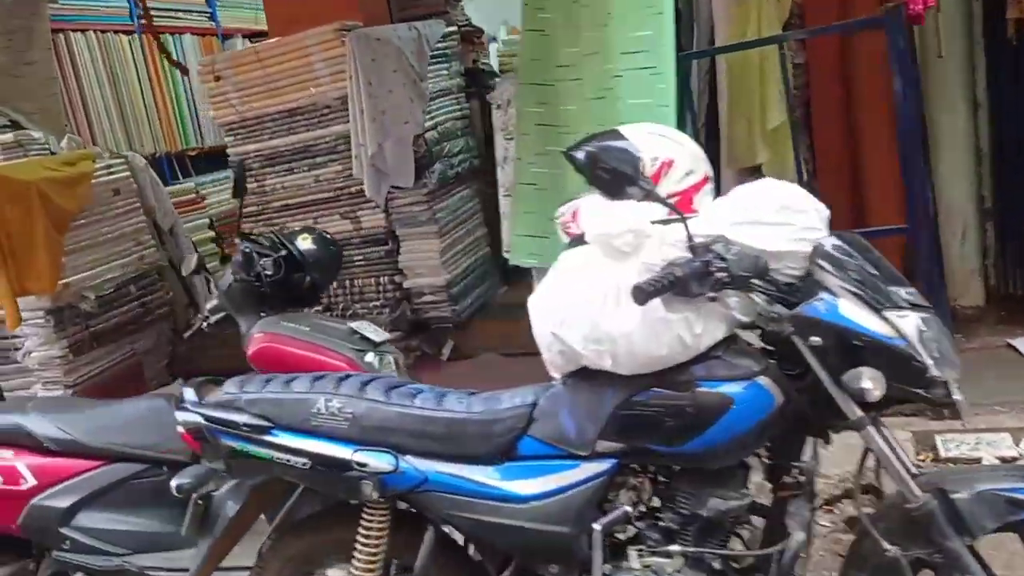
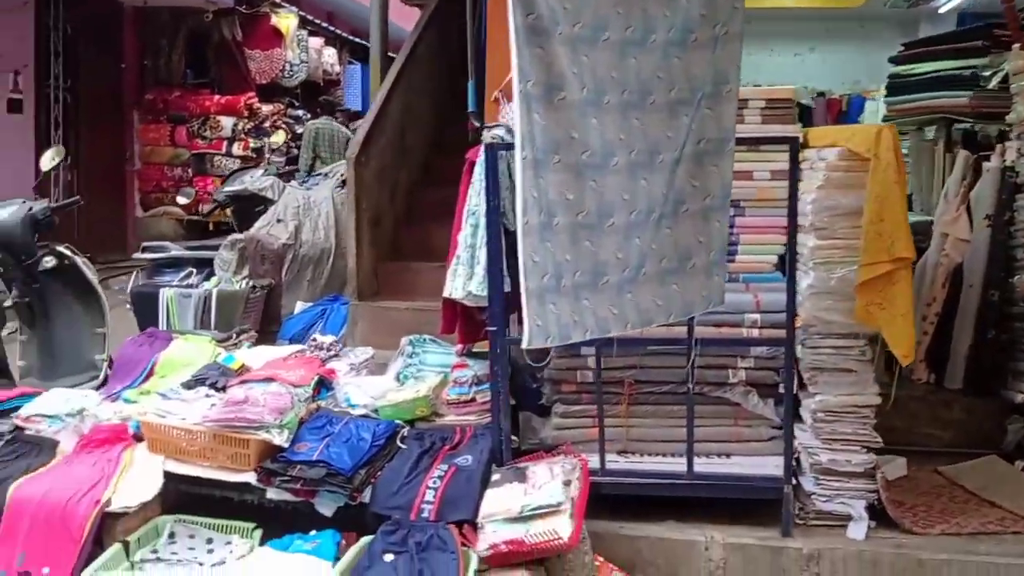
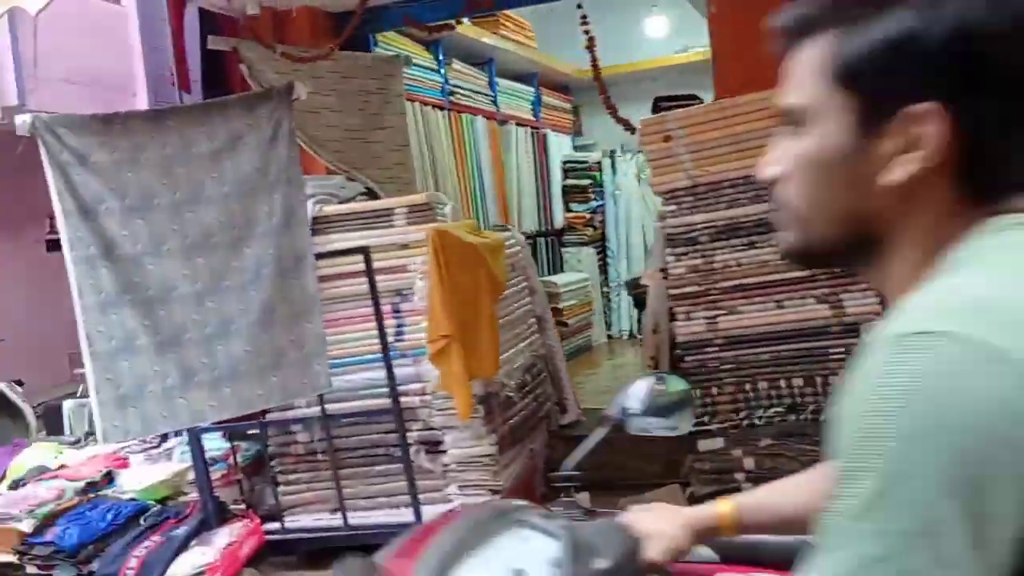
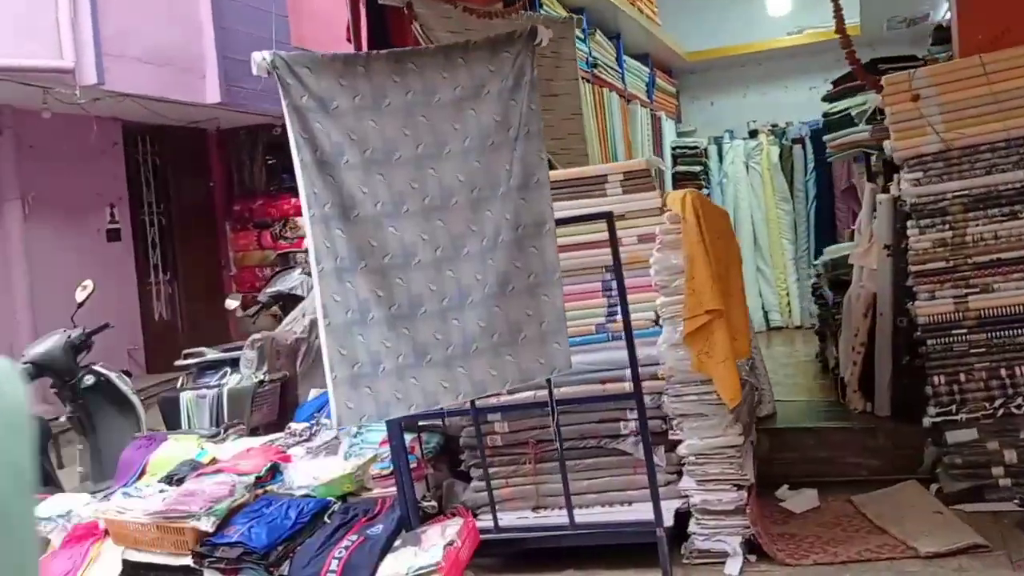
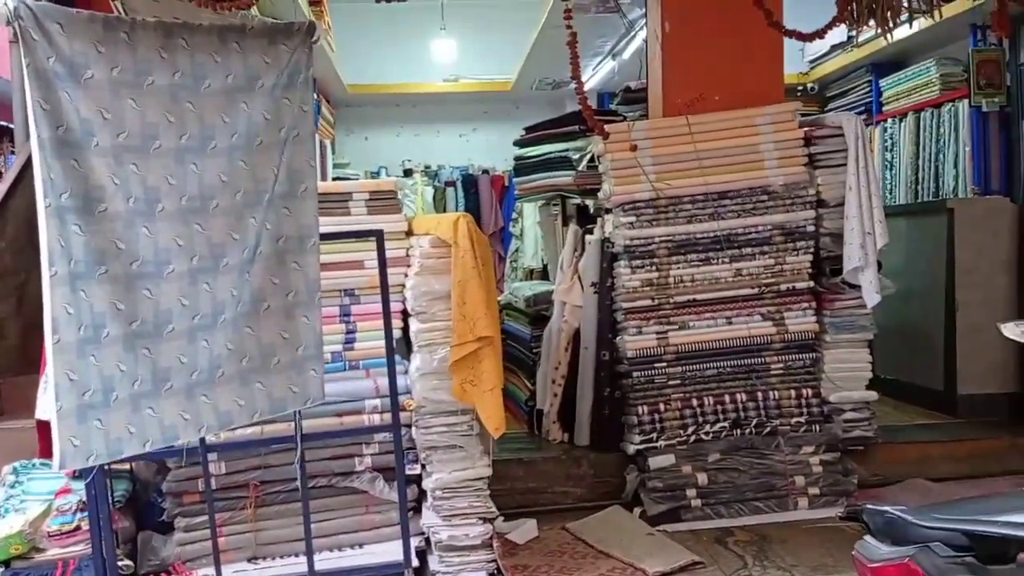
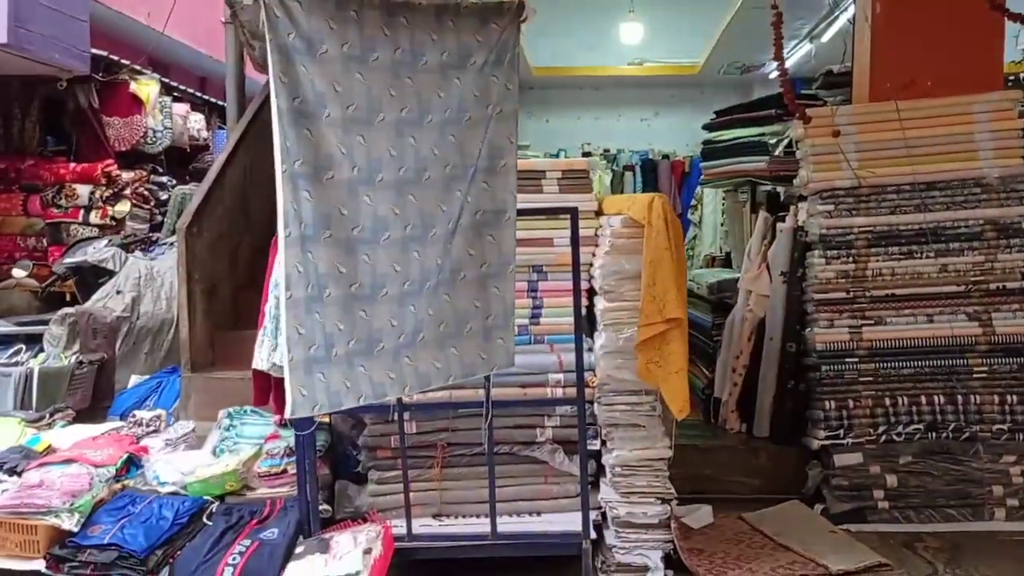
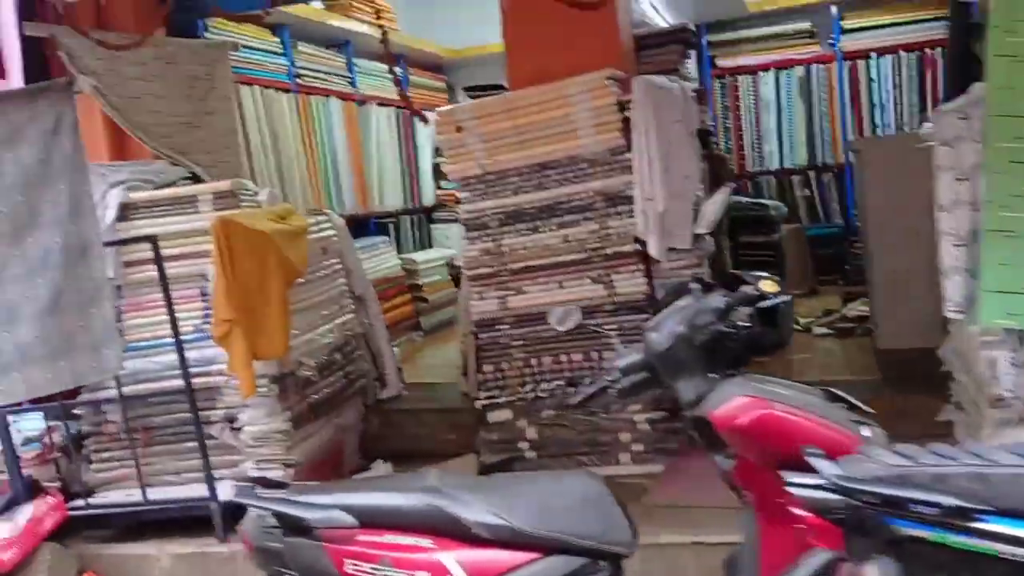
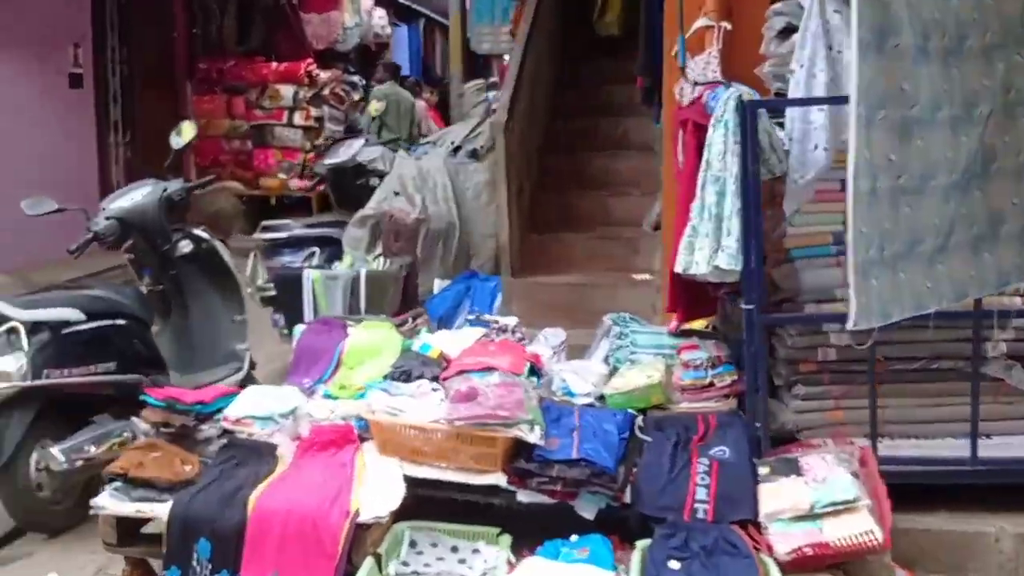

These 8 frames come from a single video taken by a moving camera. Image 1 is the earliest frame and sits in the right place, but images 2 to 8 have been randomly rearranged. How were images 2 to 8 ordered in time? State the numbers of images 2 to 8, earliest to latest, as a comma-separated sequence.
7, 3, 4, 5, 6, 2, 8
